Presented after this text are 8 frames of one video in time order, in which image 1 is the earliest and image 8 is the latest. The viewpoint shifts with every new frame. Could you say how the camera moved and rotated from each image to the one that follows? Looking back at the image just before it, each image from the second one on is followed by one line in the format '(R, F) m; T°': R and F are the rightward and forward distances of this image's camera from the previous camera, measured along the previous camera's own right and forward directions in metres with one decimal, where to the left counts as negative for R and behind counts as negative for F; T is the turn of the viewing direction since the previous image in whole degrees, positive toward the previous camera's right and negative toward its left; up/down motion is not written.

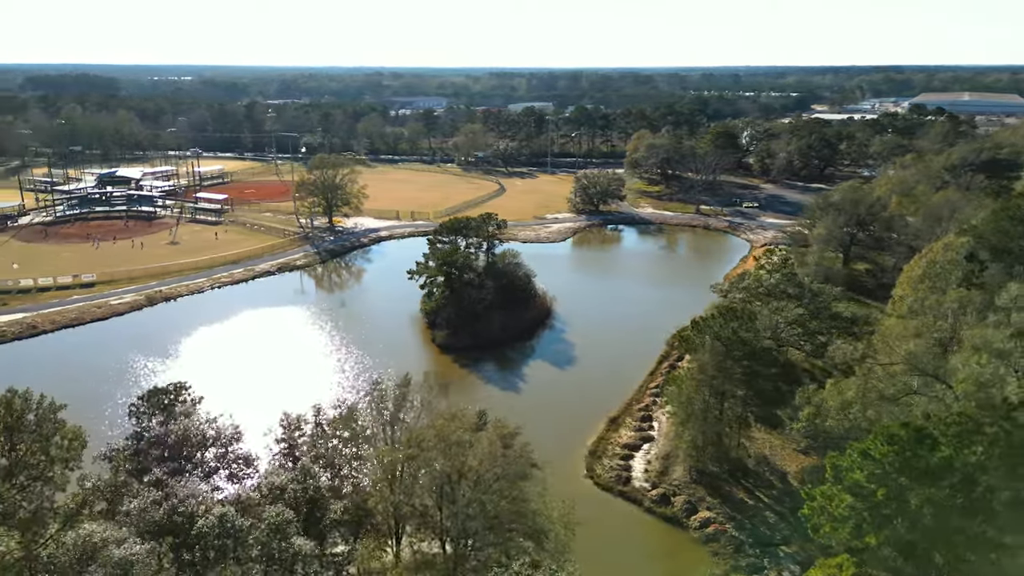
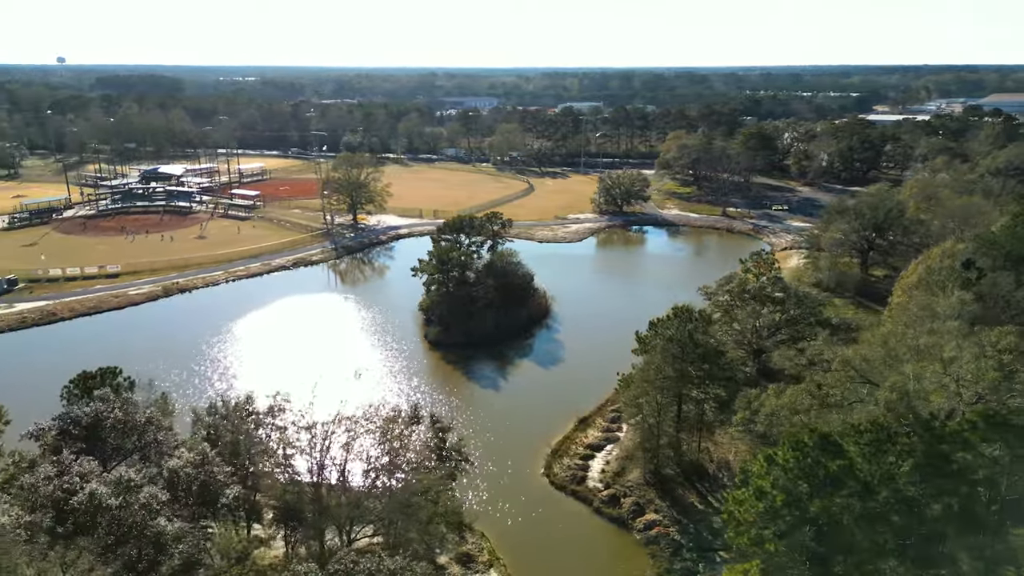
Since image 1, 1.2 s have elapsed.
(+3.7, -0.1) m; -4°
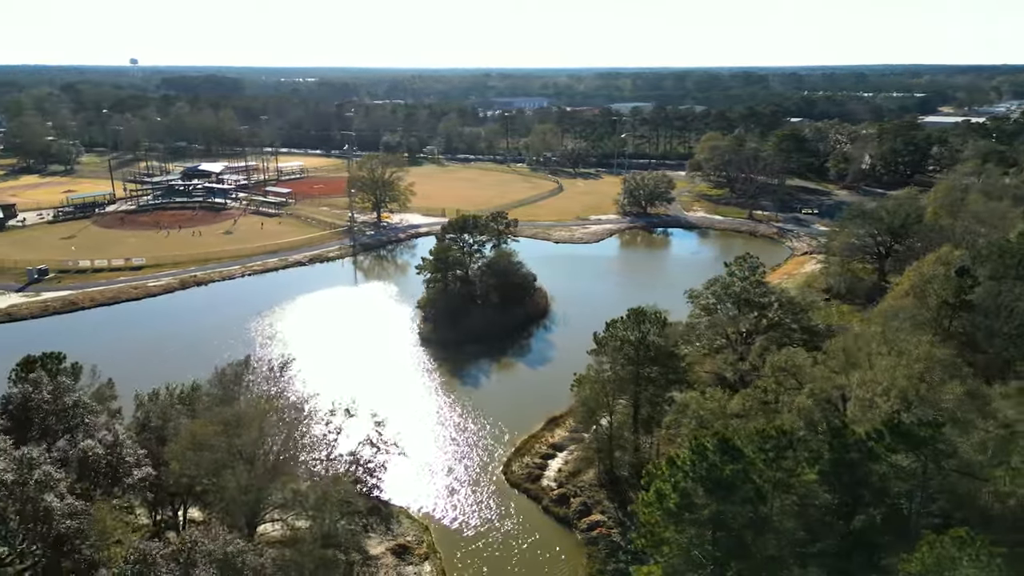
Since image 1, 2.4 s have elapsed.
(+3.7, -0.1) m; -4°
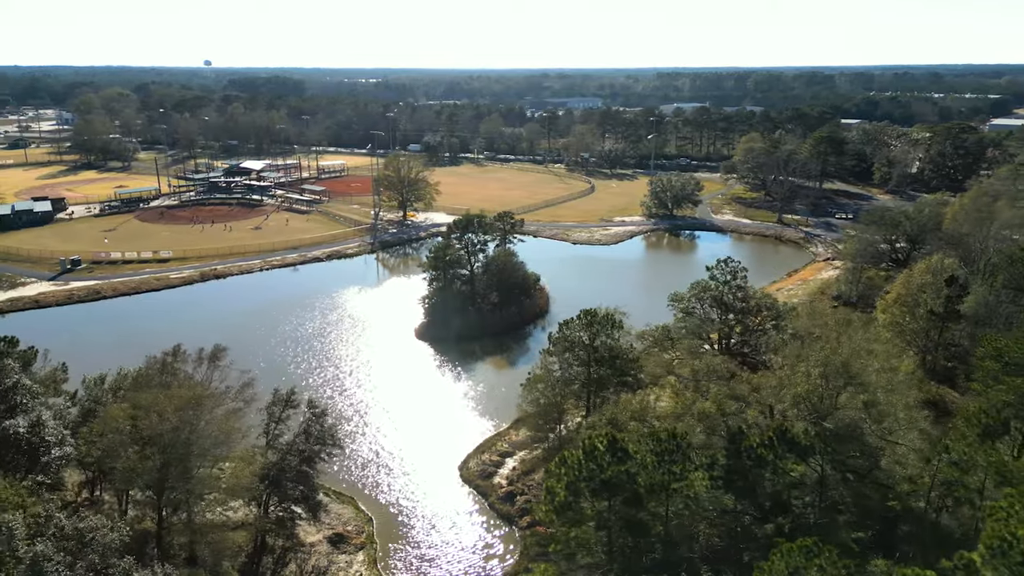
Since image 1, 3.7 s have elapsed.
(+4.0, -0.1) m; -5°
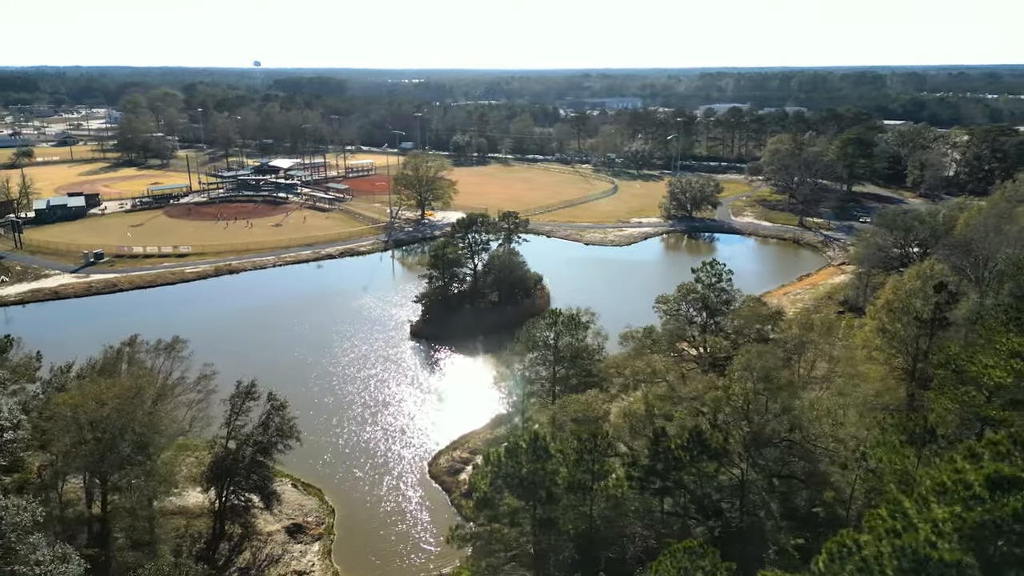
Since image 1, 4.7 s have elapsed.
(+2.8, -0.1) m; -3°
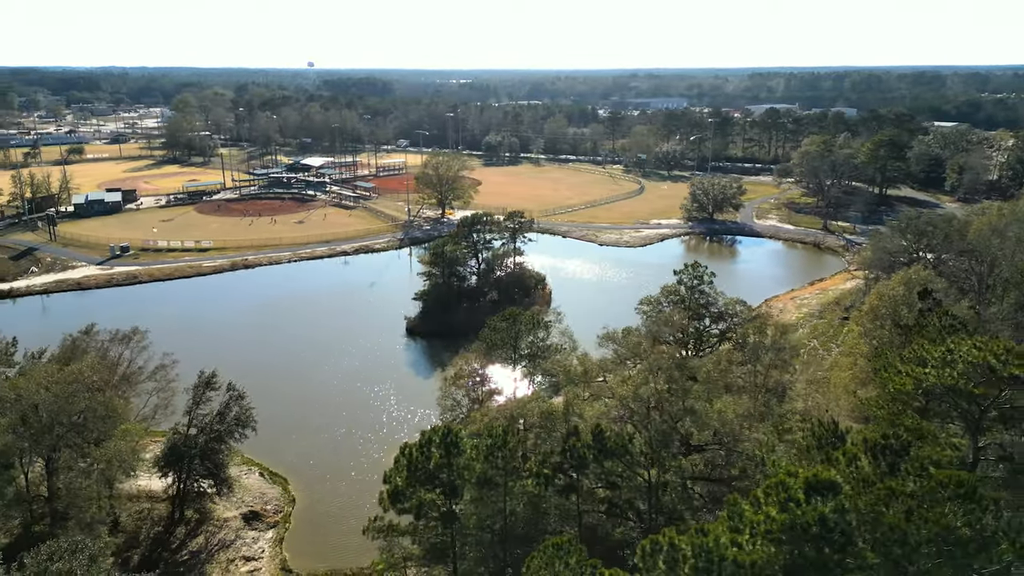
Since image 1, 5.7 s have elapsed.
(+3.2, -0.1) m; -4°
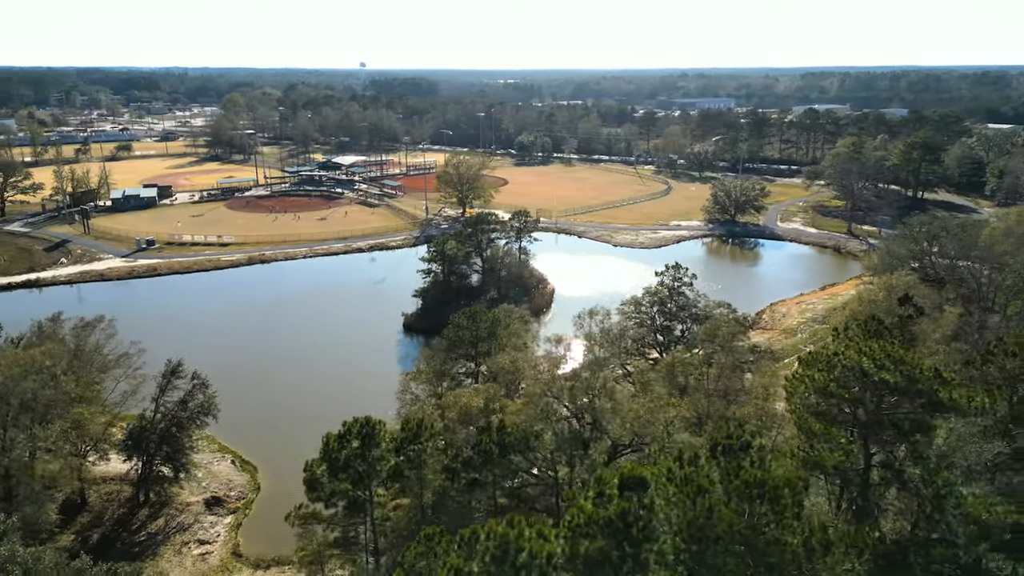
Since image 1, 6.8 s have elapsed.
(+3.2, -0.1) m; -4°
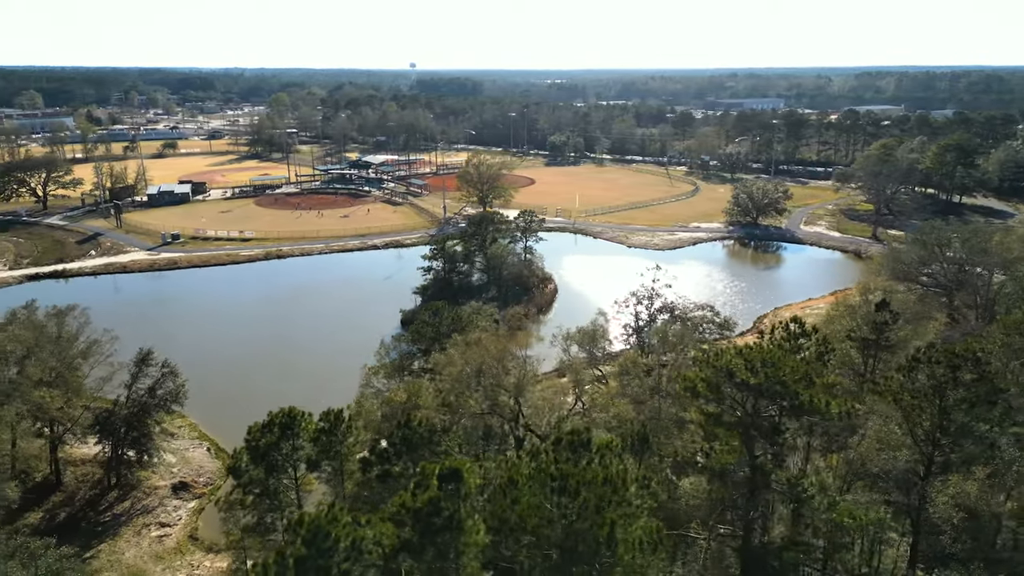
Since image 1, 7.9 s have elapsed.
(+3.2, -0.1) m; -4°
